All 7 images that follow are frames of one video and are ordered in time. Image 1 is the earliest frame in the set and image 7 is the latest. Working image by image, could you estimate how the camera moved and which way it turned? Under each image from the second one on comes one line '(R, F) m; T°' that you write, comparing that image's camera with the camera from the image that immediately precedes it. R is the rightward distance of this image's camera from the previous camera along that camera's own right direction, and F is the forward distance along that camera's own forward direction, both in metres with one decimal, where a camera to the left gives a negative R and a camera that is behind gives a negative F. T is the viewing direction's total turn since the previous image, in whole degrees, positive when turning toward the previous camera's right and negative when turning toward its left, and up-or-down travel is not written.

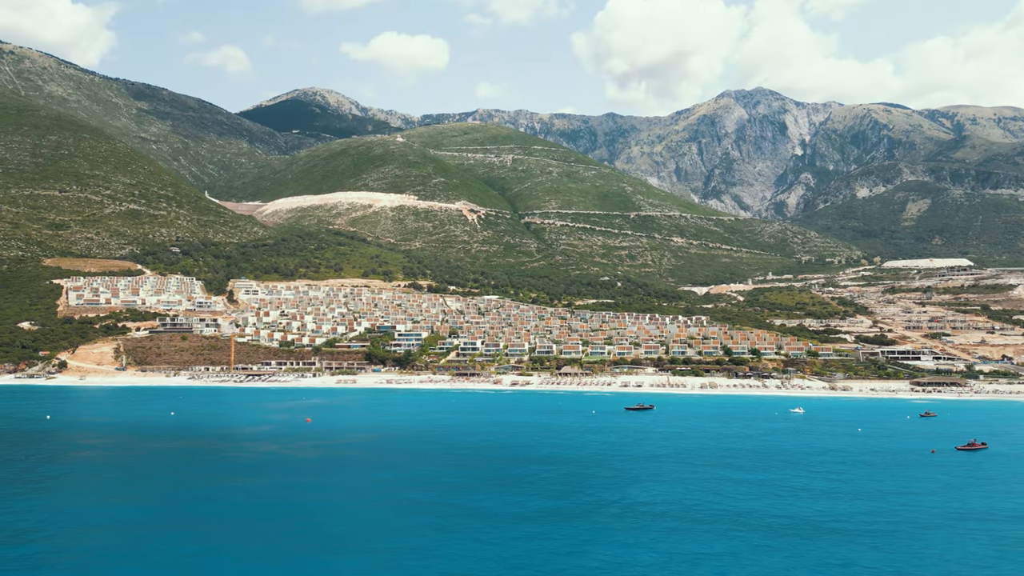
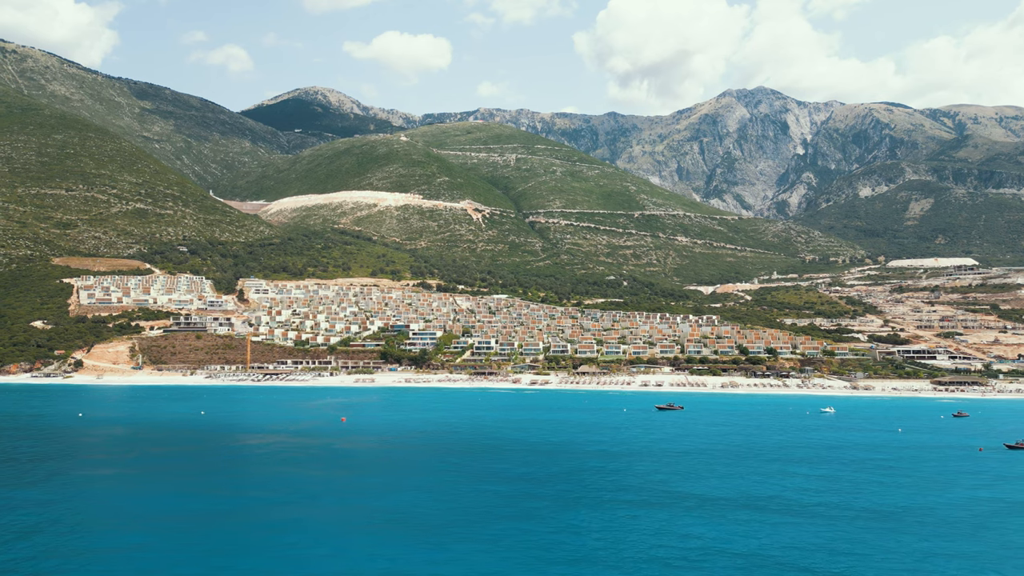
(-2.8, +0.1) m; 0°
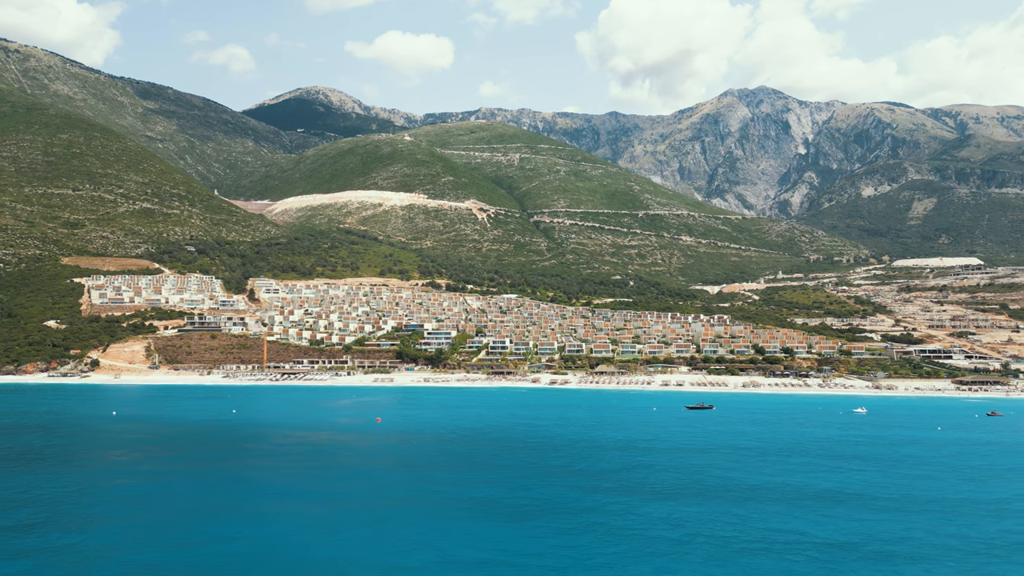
(-2.8, +0.1) m; 0°
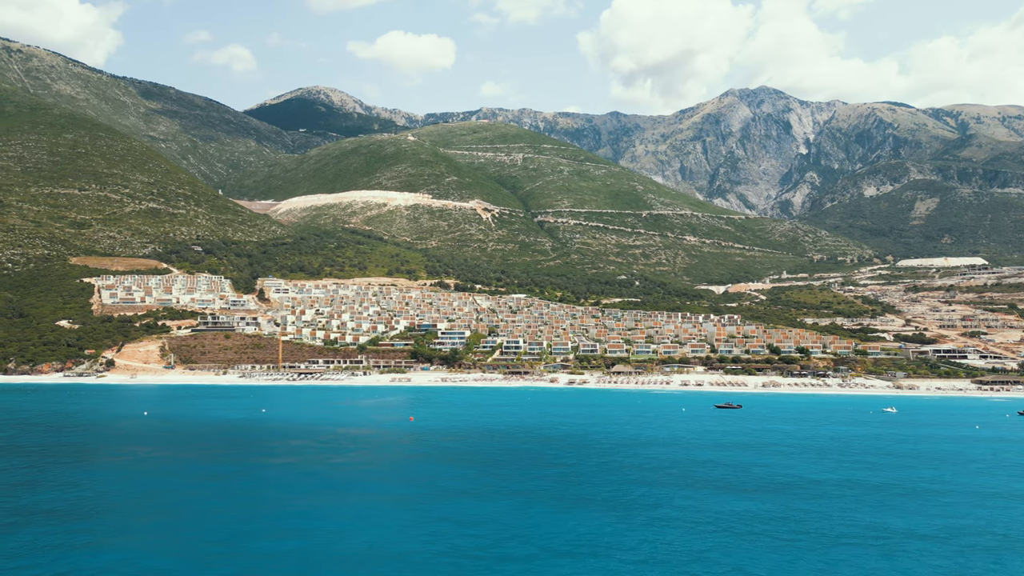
(-2.7, 0.0) m; 0°
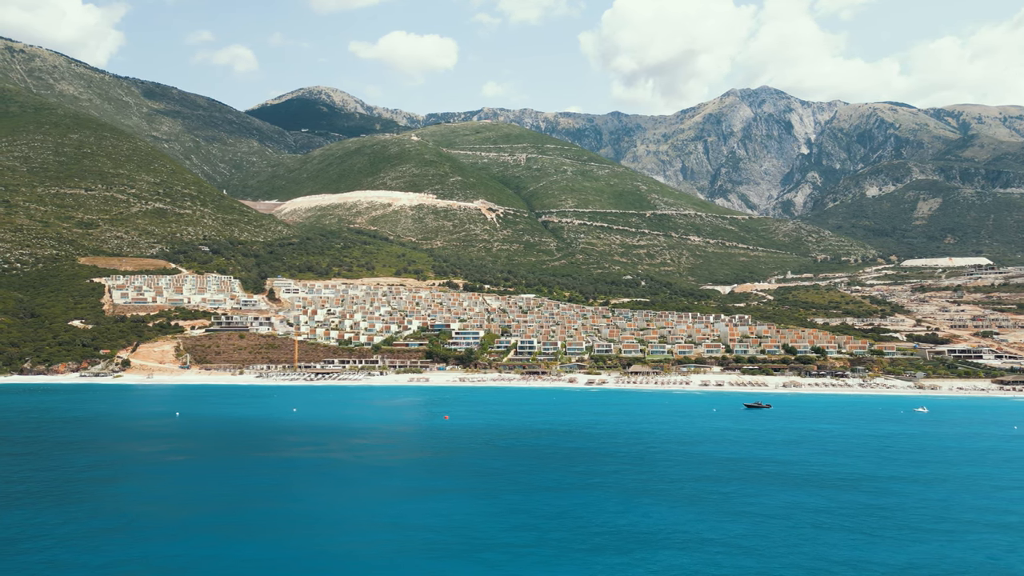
(-2.8, +0.1) m; 0°
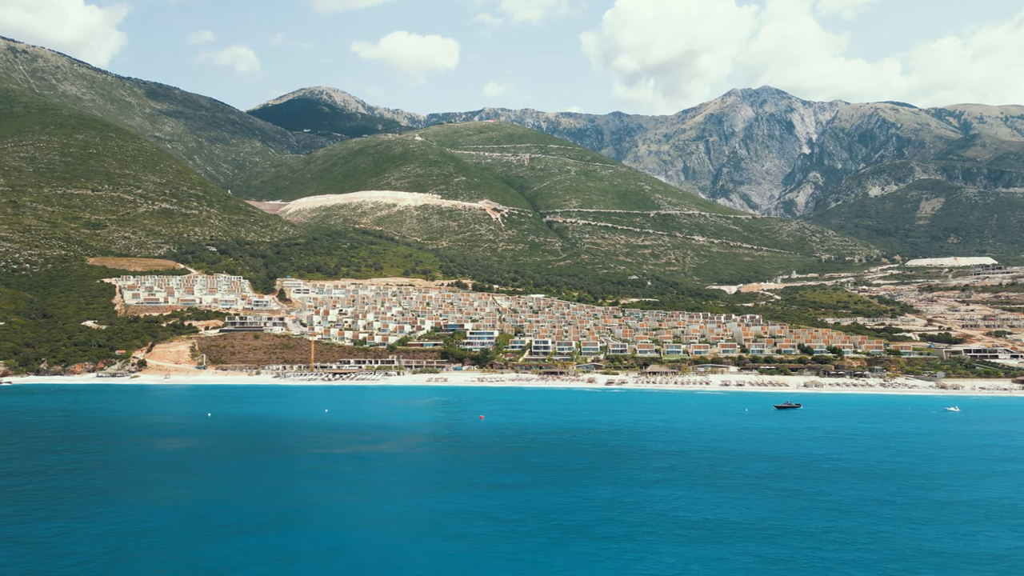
(-2.8, +0.1) m; 0°
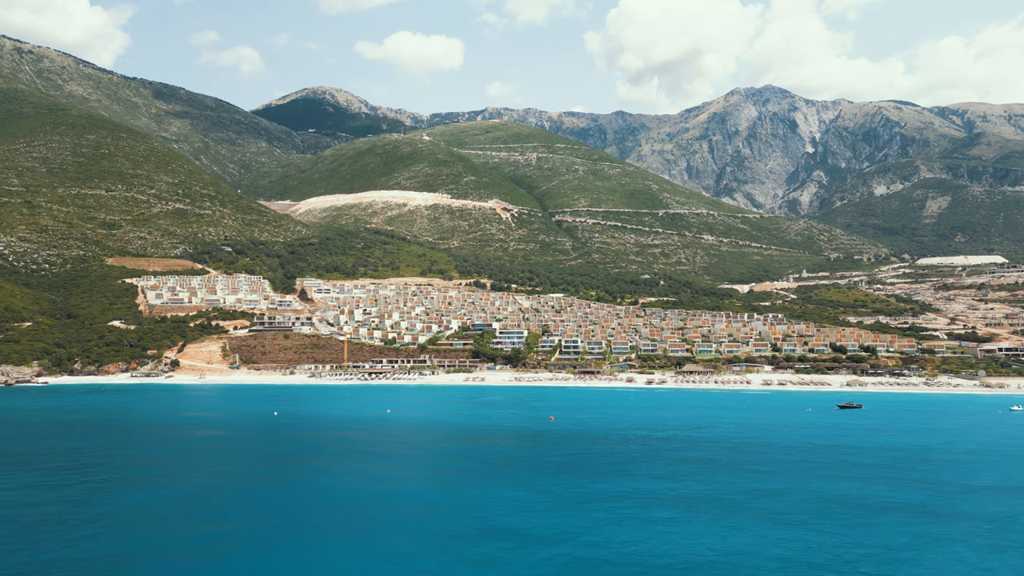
(-5.6, +0.1) m; 0°
